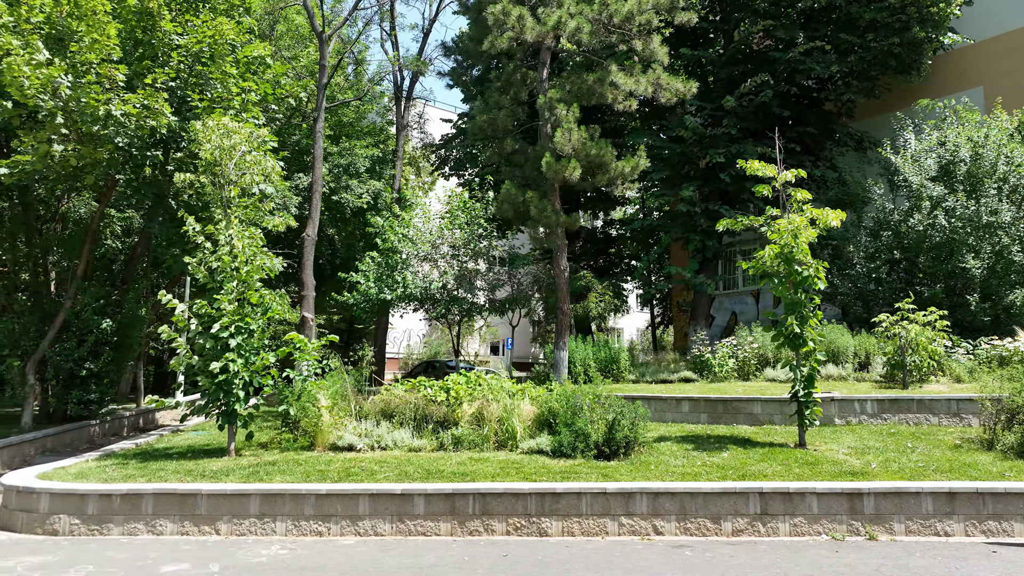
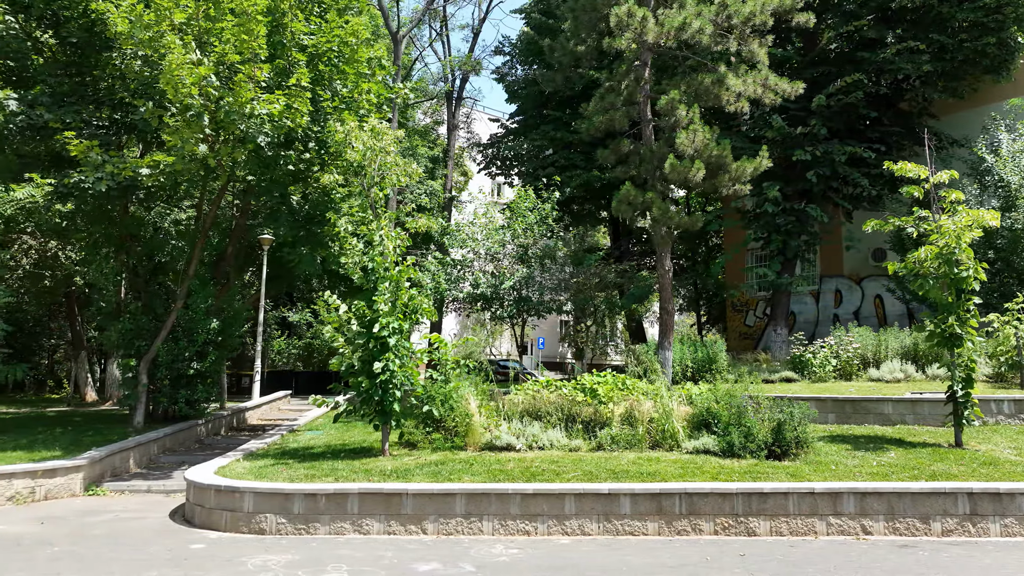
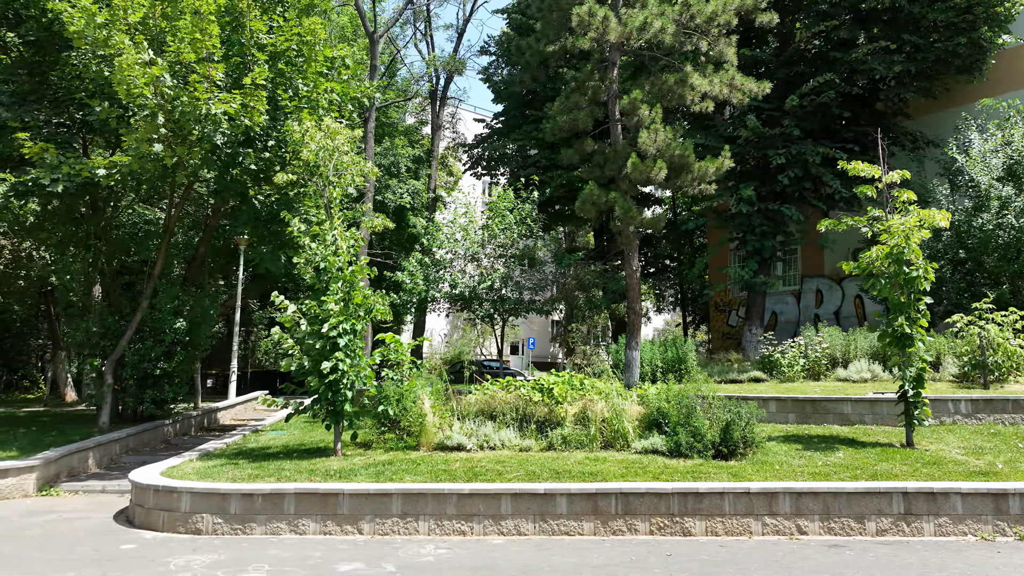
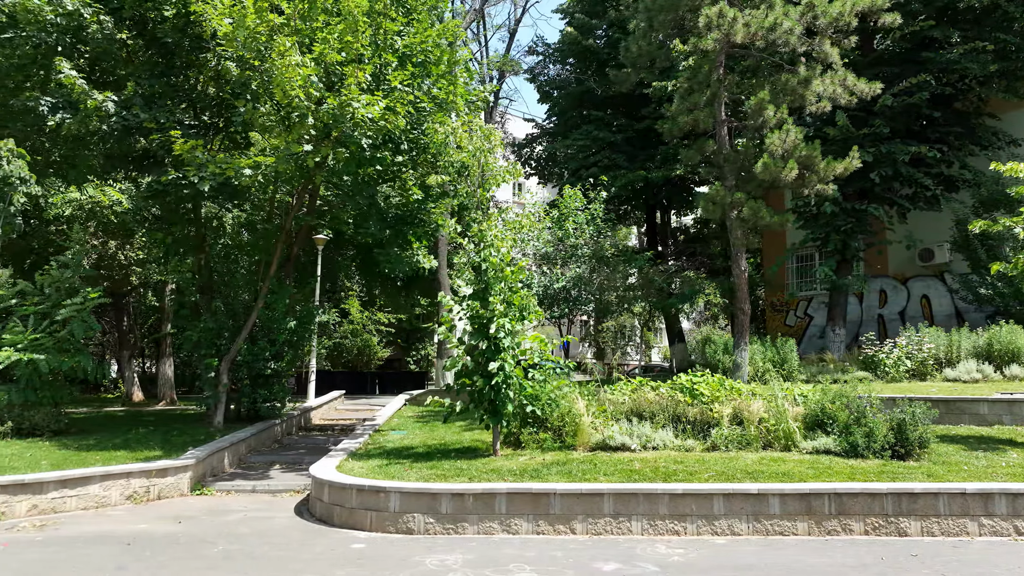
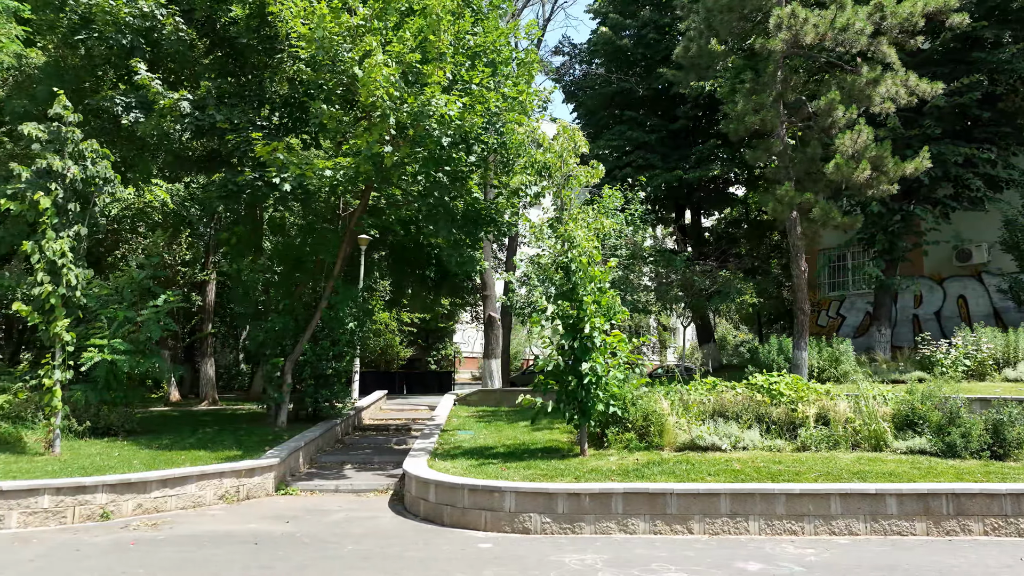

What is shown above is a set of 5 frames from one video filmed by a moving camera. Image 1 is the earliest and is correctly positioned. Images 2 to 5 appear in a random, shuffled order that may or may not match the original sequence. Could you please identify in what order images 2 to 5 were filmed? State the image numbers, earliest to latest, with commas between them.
3, 2, 4, 5
